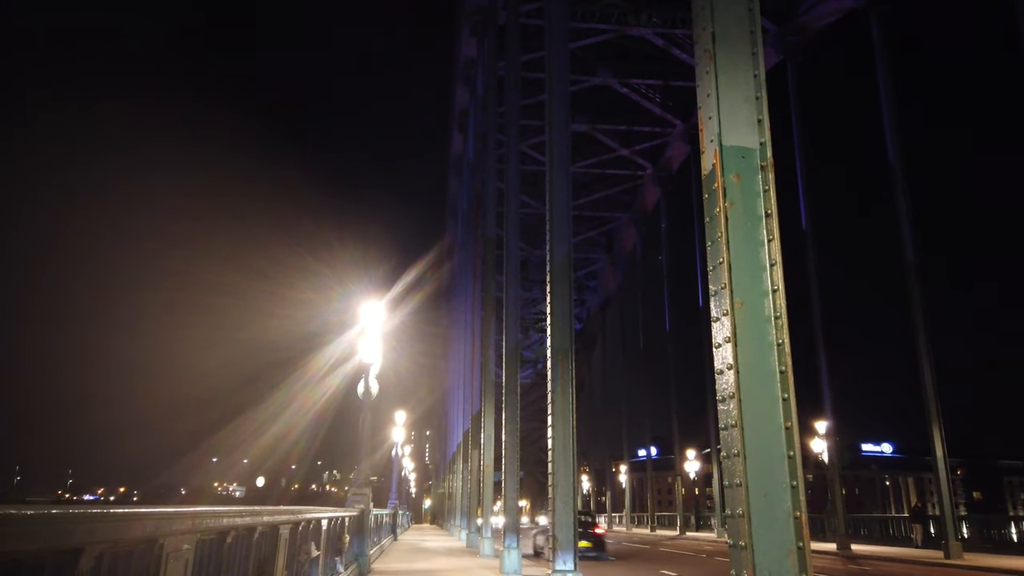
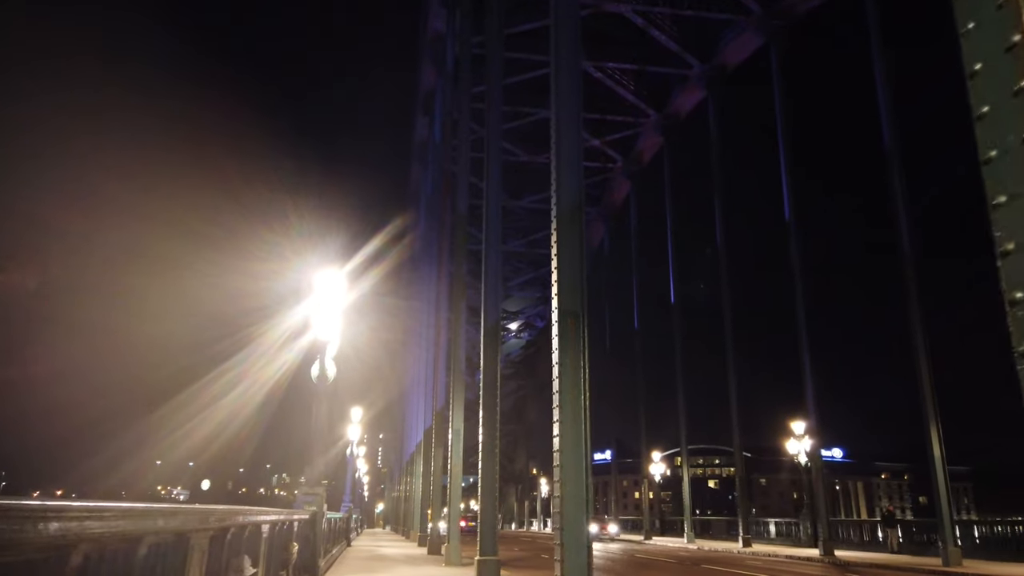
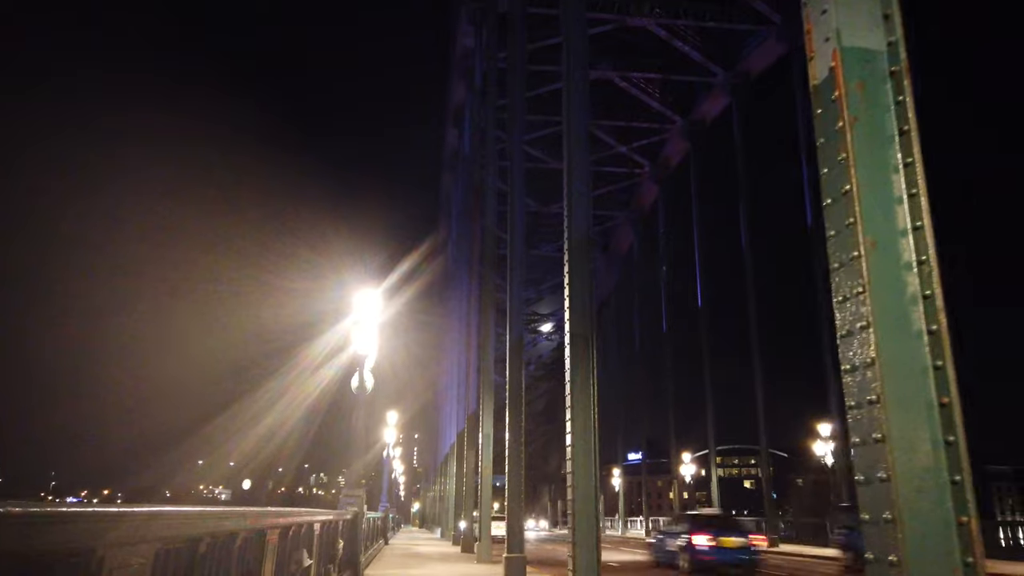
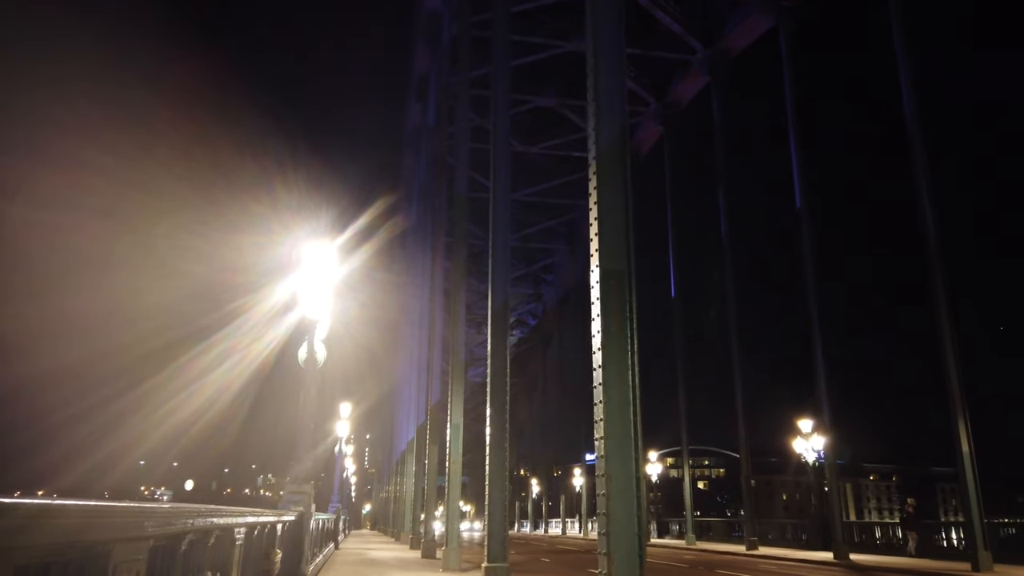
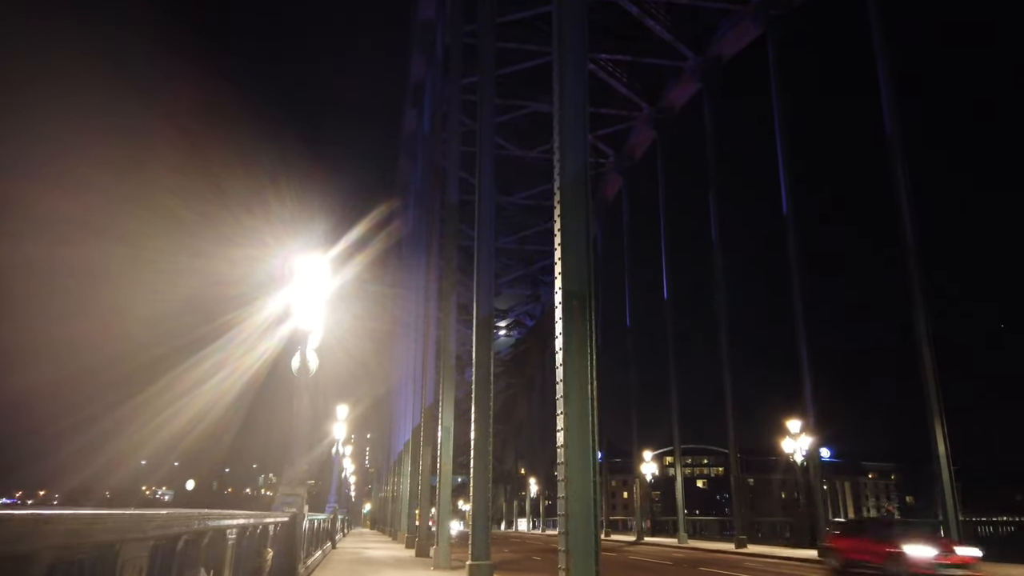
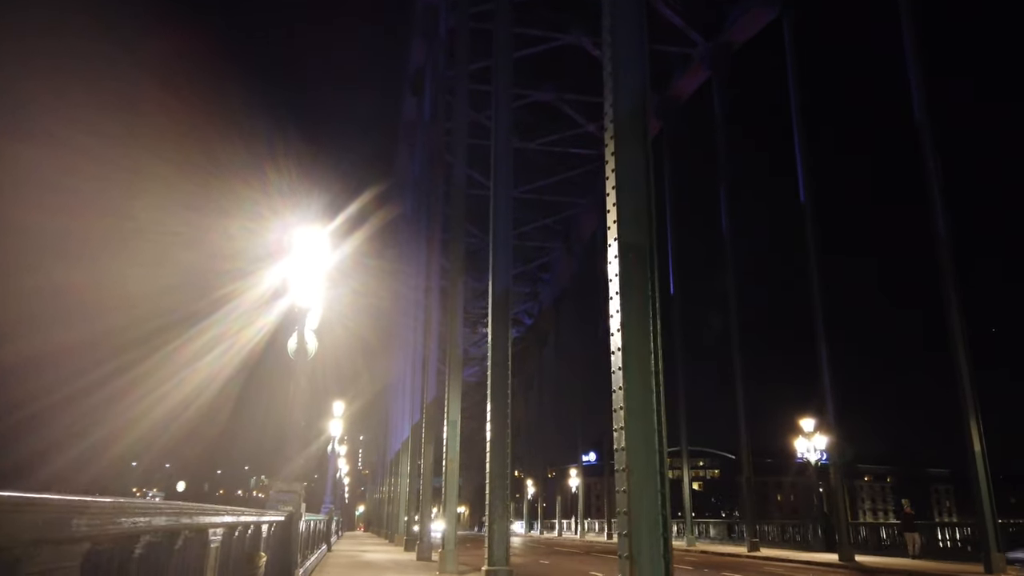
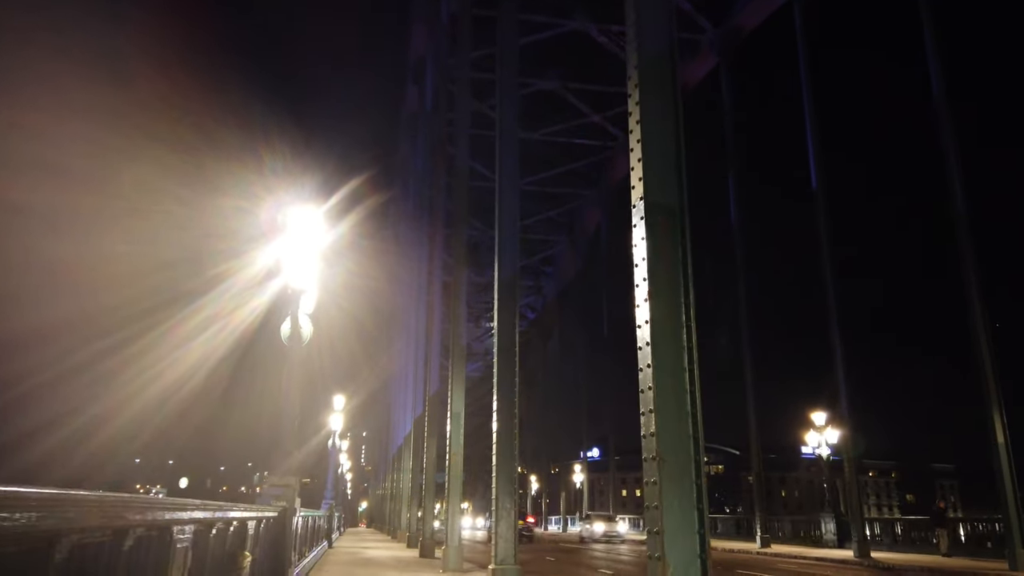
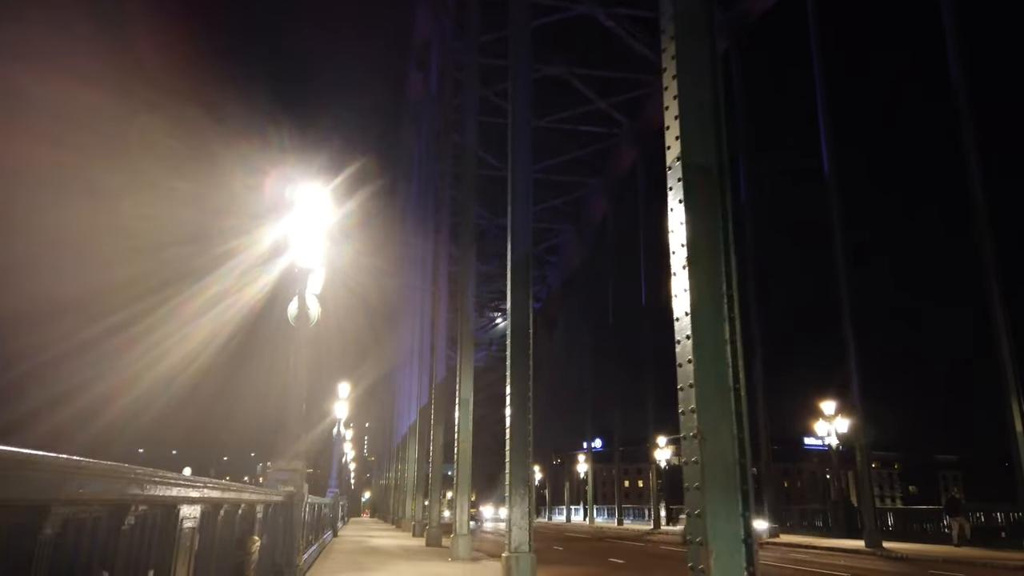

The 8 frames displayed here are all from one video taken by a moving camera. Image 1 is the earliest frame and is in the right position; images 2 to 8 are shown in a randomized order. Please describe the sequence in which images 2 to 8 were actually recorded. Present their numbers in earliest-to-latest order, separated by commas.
3, 2, 5, 4, 6, 7, 8
